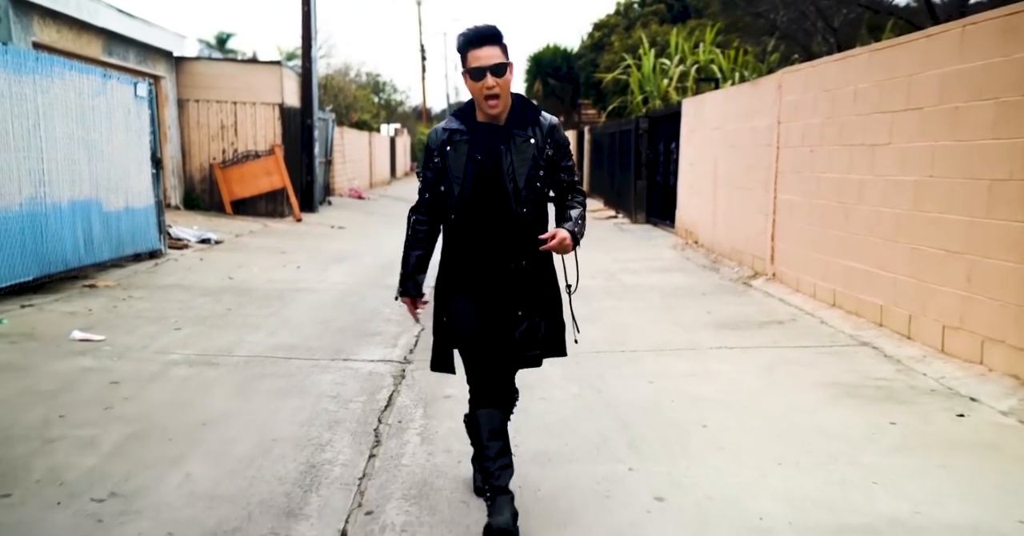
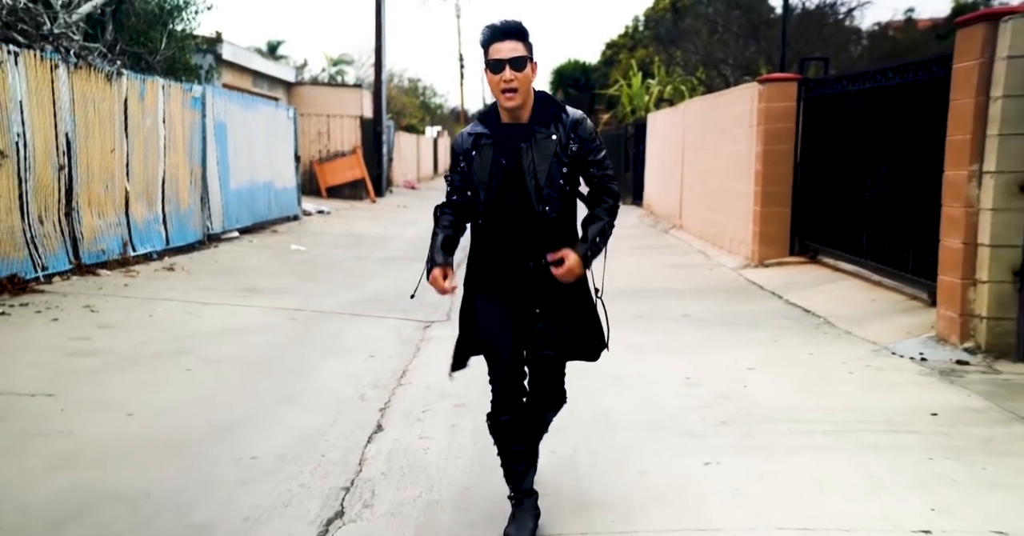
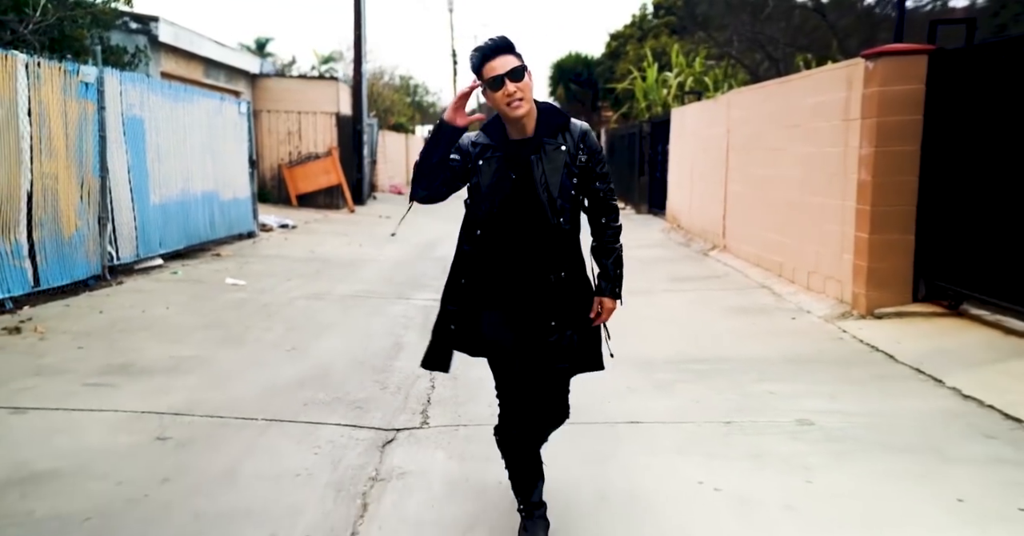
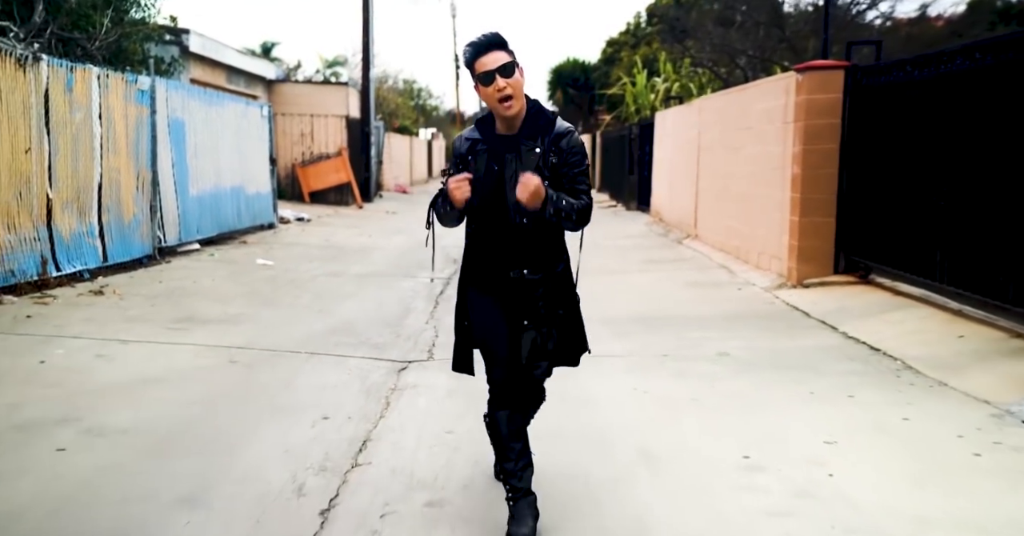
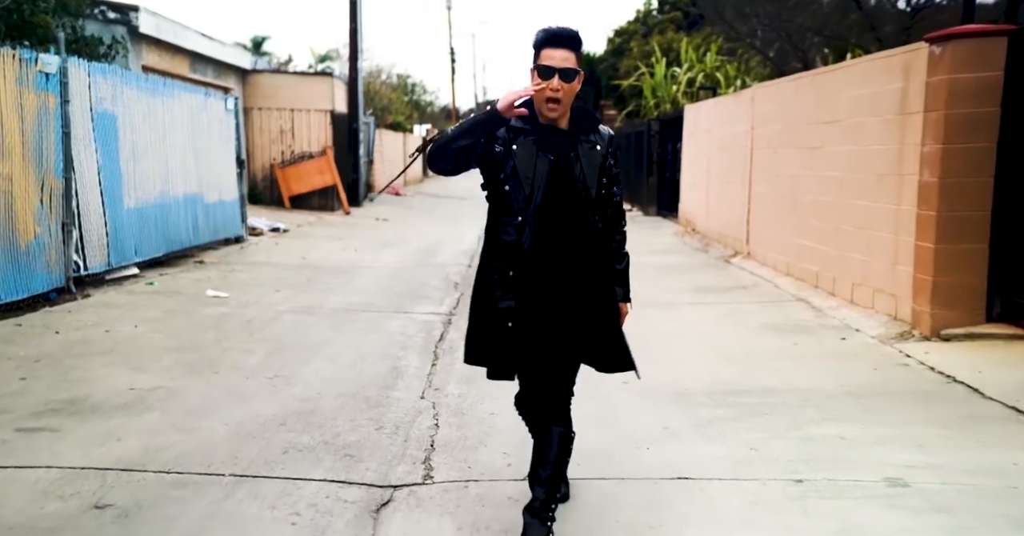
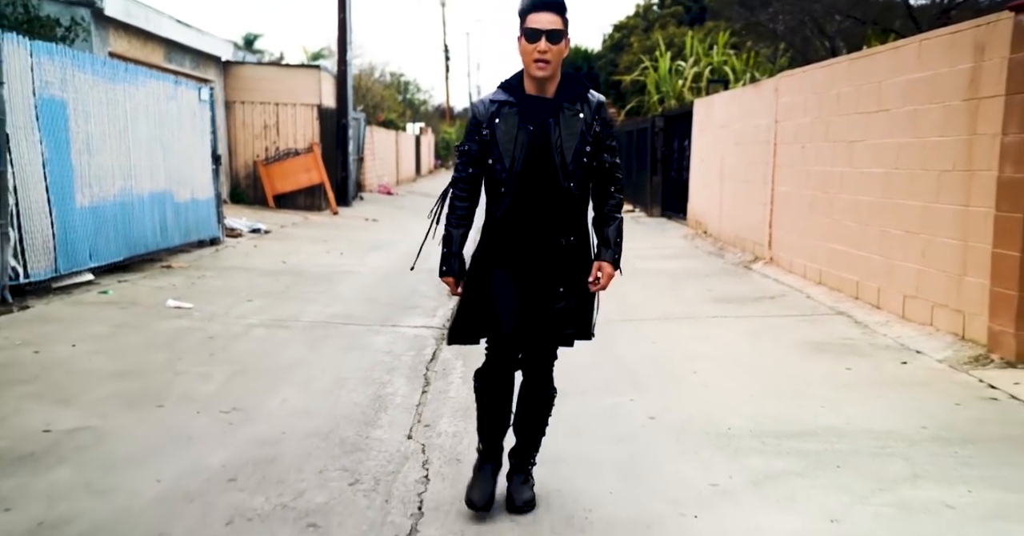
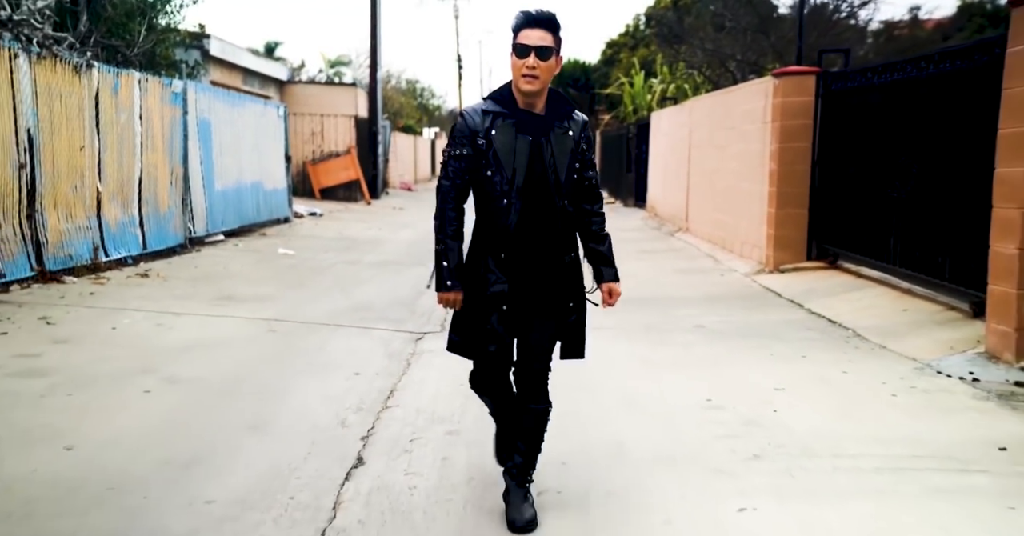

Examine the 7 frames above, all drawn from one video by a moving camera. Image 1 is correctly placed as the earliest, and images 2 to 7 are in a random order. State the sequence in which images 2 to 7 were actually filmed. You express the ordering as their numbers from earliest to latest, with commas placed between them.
6, 5, 3, 4, 7, 2
